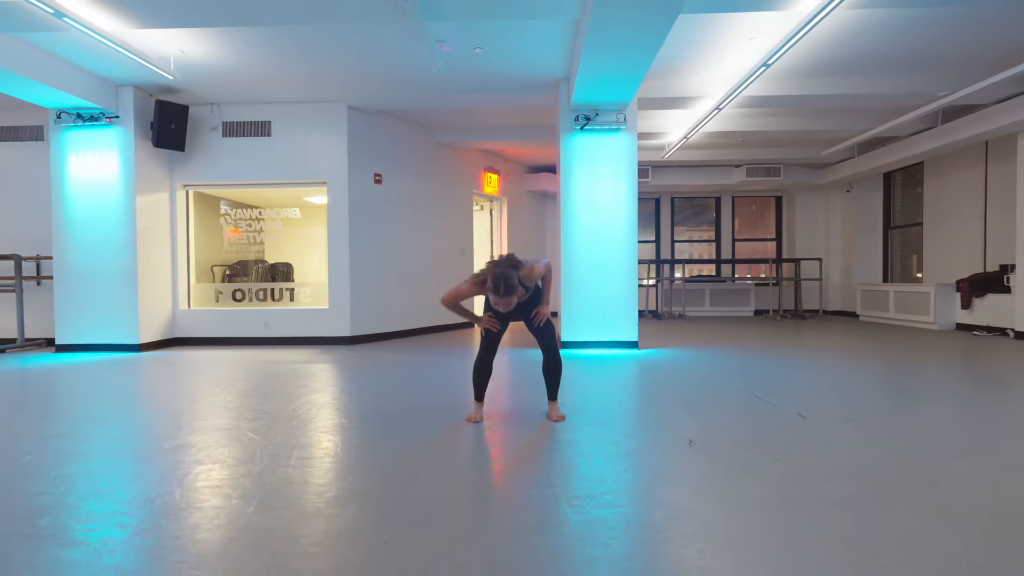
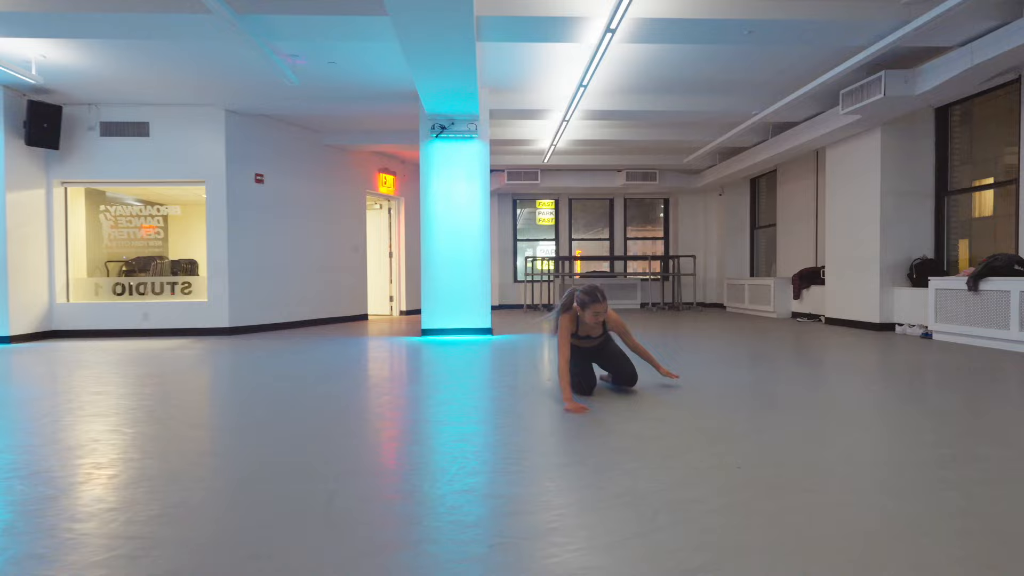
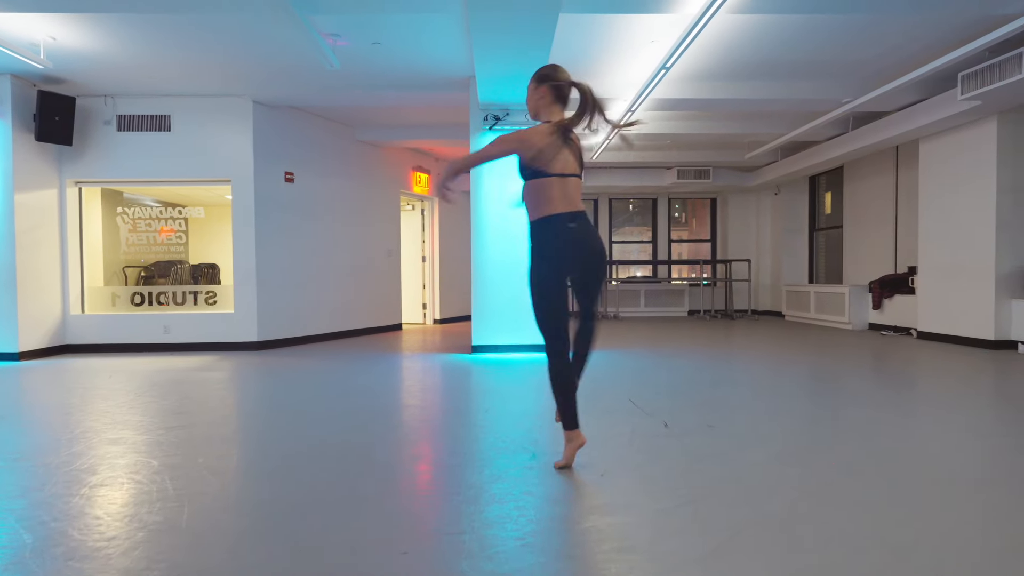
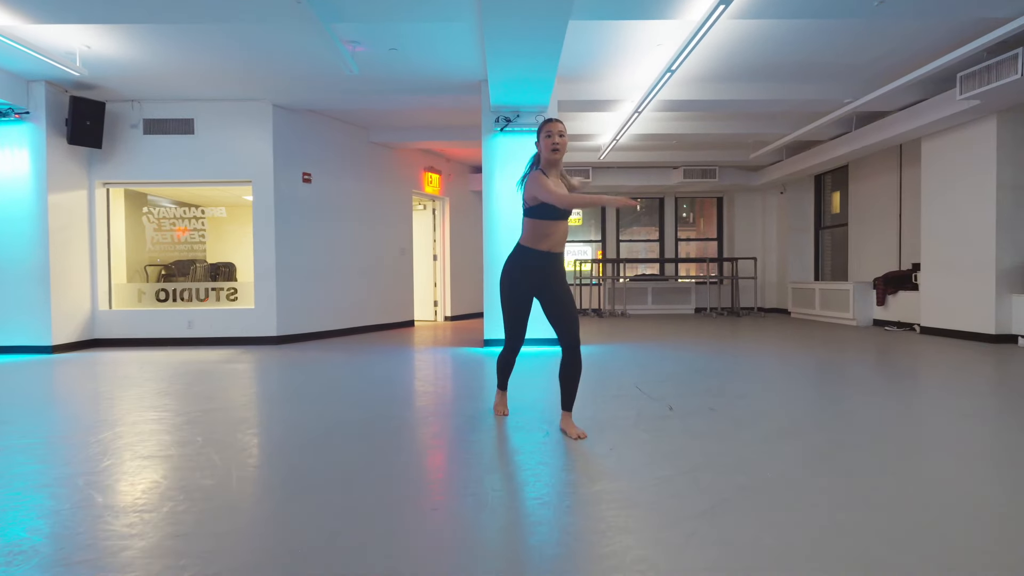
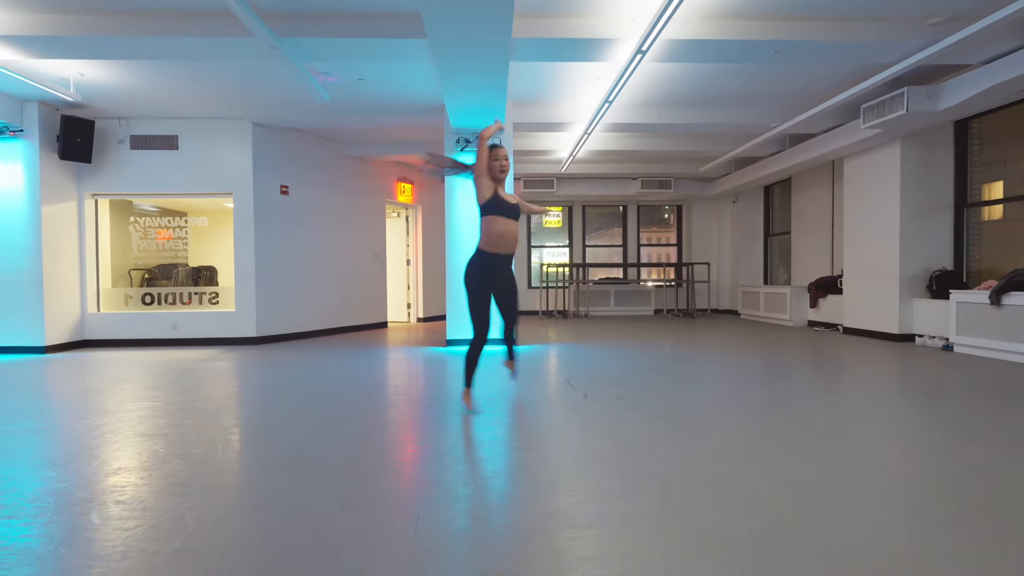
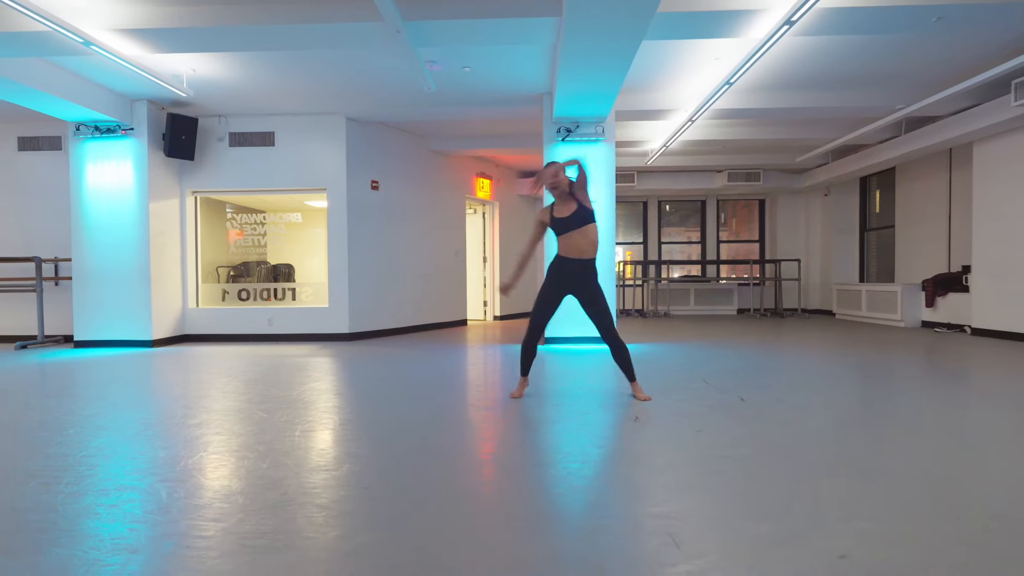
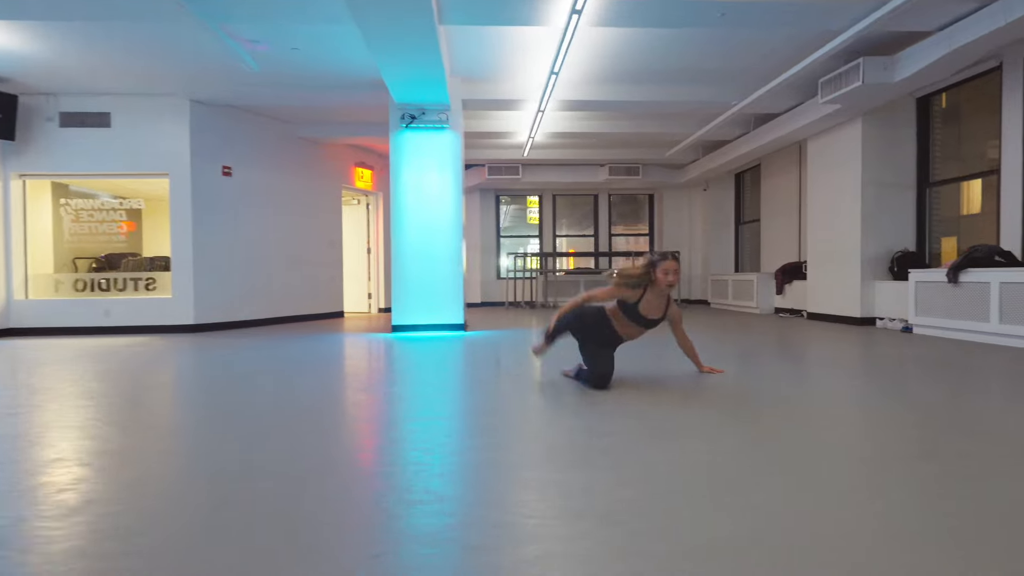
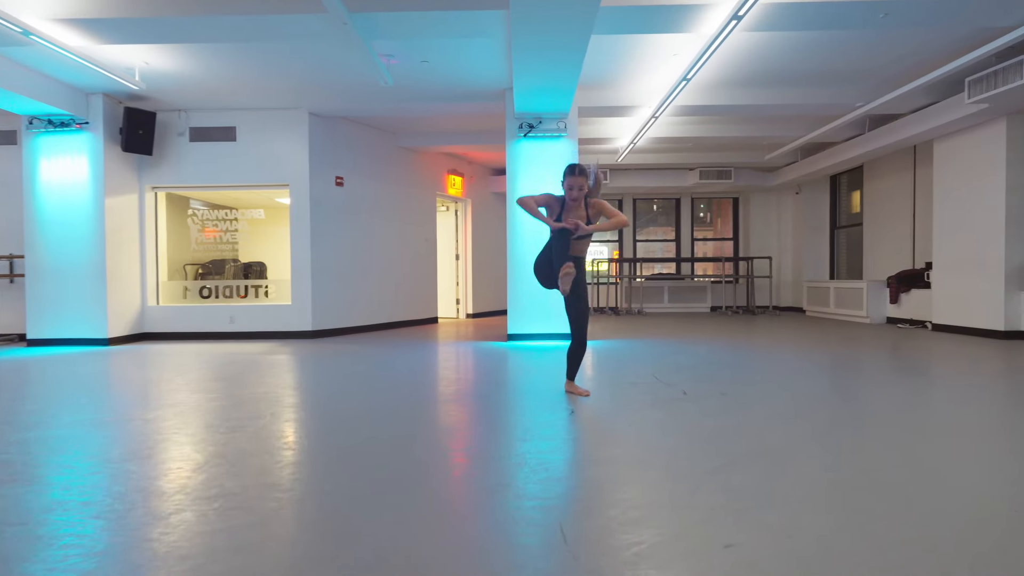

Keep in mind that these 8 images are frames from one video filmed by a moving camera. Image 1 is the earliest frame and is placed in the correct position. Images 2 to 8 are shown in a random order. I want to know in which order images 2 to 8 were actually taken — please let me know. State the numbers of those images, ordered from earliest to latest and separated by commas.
6, 8, 4, 3, 5, 2, 7
